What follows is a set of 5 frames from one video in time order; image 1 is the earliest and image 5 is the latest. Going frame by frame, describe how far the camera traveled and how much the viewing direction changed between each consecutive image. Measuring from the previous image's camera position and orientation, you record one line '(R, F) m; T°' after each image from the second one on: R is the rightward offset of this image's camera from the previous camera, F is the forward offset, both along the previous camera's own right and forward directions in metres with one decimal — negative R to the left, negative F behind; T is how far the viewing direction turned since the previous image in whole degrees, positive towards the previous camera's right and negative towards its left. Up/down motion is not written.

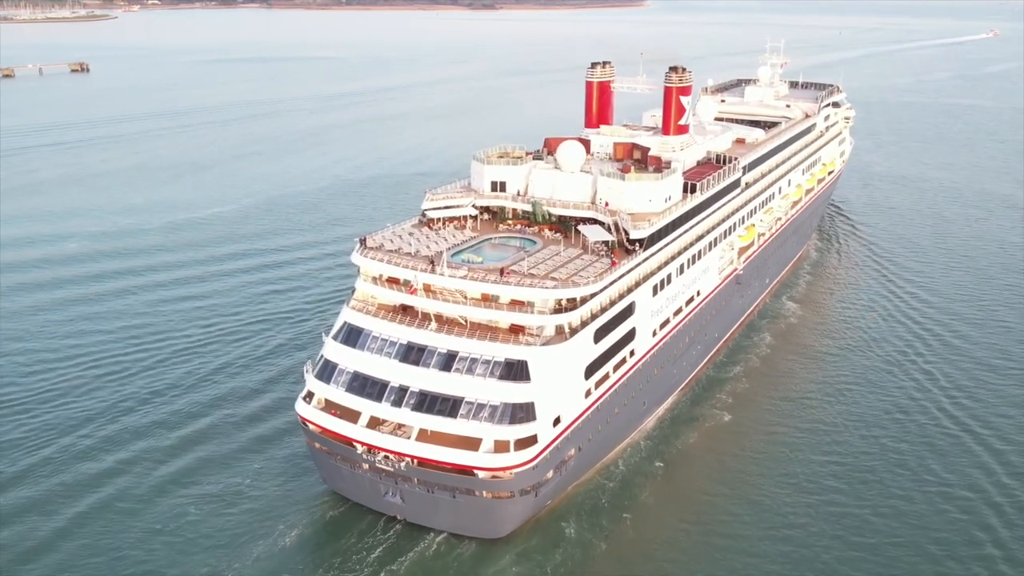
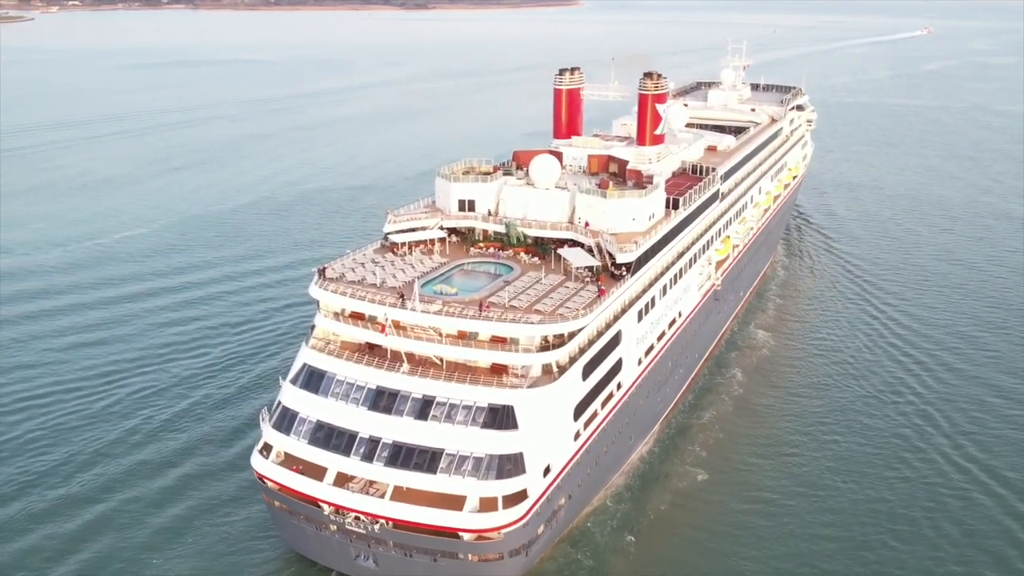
(-1.2, +3.3) m; +4°
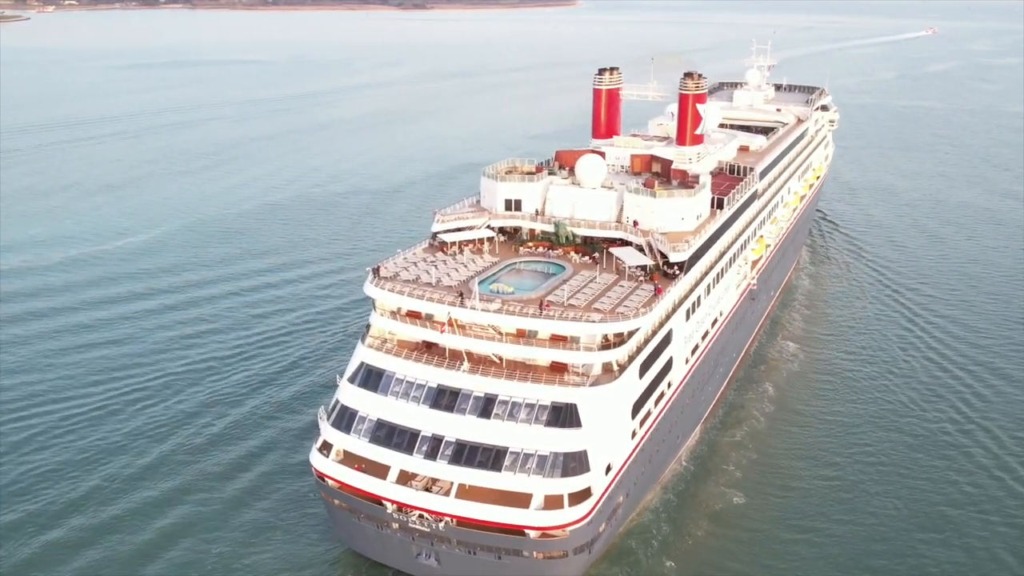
(-2.3, -0.1) m; 0°
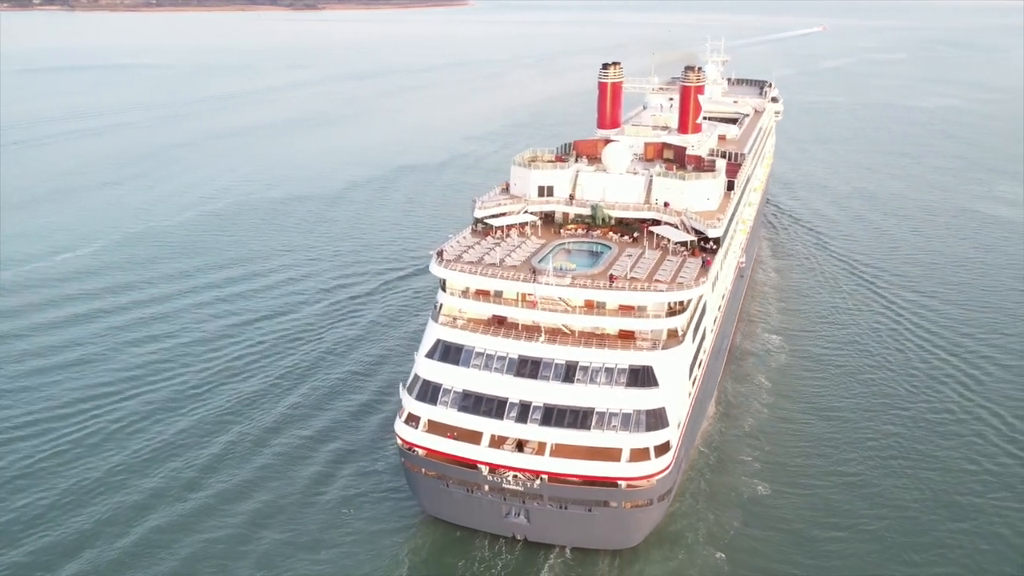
(-6.6, -2.0) m; +7°
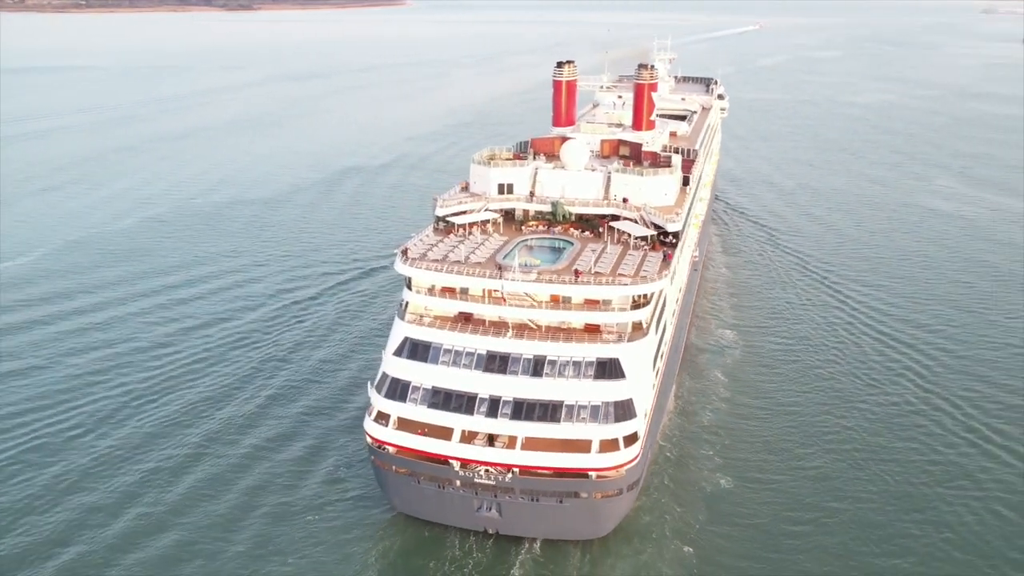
(-0.8, -0.2) m; +4°
